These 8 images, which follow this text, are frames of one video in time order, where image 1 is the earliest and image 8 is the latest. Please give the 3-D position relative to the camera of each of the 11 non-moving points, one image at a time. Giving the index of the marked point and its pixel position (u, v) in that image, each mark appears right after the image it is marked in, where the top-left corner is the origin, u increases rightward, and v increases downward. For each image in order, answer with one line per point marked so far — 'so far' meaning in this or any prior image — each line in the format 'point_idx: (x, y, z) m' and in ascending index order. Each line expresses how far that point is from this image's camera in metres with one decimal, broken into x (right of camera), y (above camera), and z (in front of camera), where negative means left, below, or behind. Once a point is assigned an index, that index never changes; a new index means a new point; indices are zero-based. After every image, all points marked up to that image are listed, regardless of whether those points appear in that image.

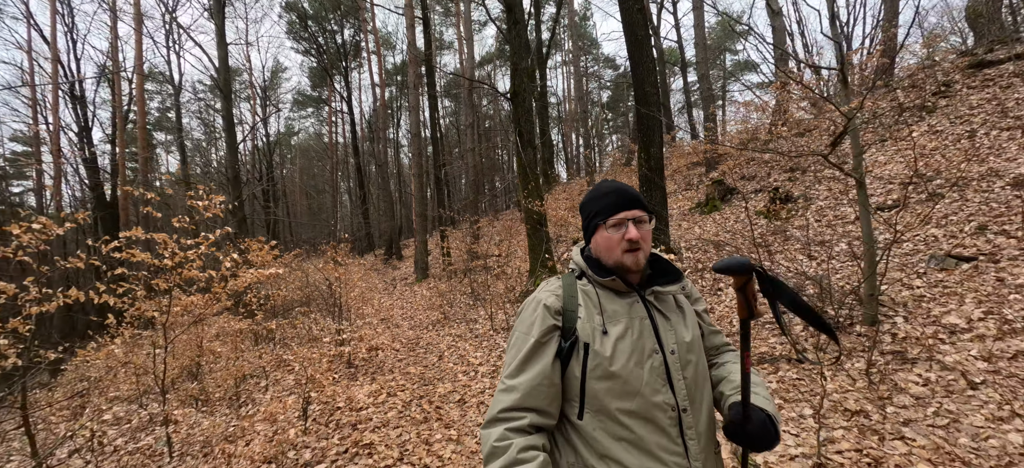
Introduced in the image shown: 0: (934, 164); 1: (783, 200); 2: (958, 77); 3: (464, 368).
0: (+6.8, +1.1, +6.8) m
1: (+5.1, +0.6, +7.9) m
2: (+9.5, +3.4, +9.0) m
3: (-0.6, -1.6, +5.1) m
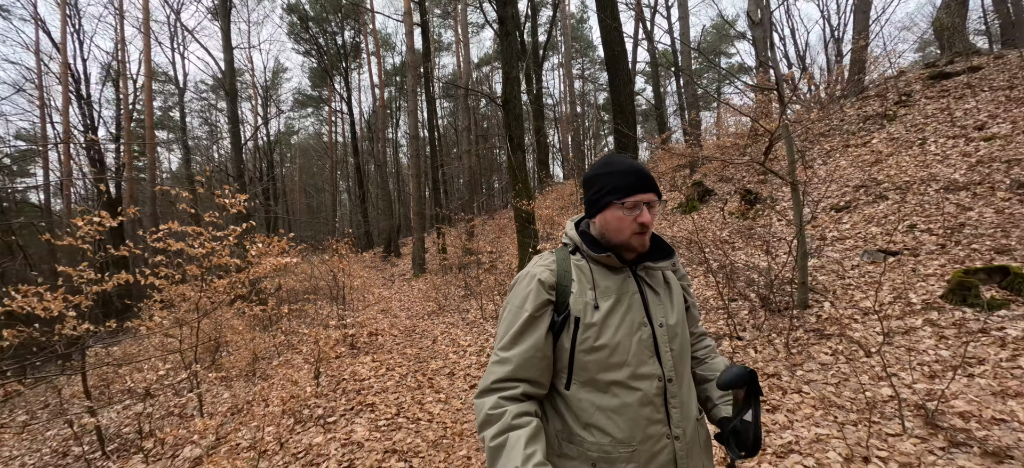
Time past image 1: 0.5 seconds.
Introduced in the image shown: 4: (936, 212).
0: (+6.6, +1.2, +7.4) m
1: (+4.9, +0.7, +8.6) m
2: (+9.3, +3.4, +9.7) m
3: (-0.8, -1.5, +5.7) m
4: (+5.6, +0.3, +5.6) m
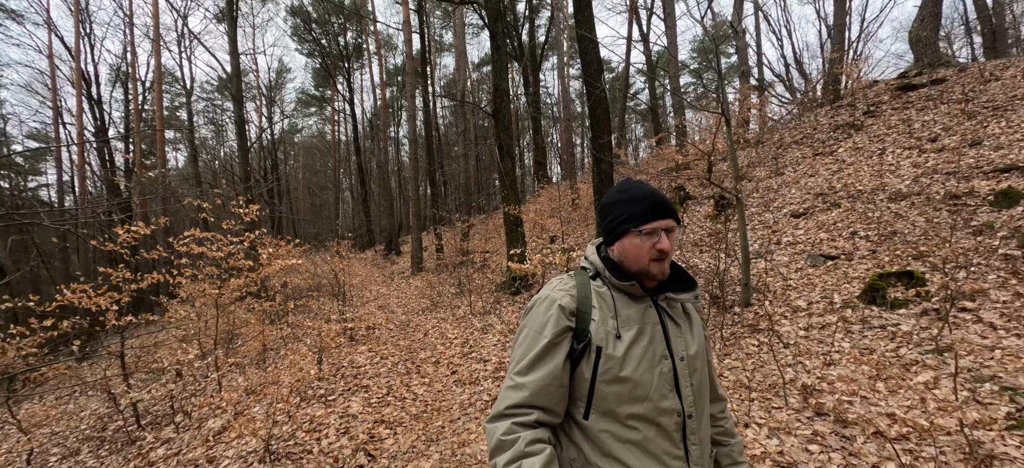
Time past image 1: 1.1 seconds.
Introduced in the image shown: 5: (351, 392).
0: (+6.4, +1.1, +8.0) m
1: (+4.6, +0.6, +9.2) m
2: (+9.1, +3.3, +10.2) m
3: (-1.0, -1.6, +6.4) m
4: (+5.3, +0.2, +6.2) m
5: (-1.7, -1.7, +4.5) m
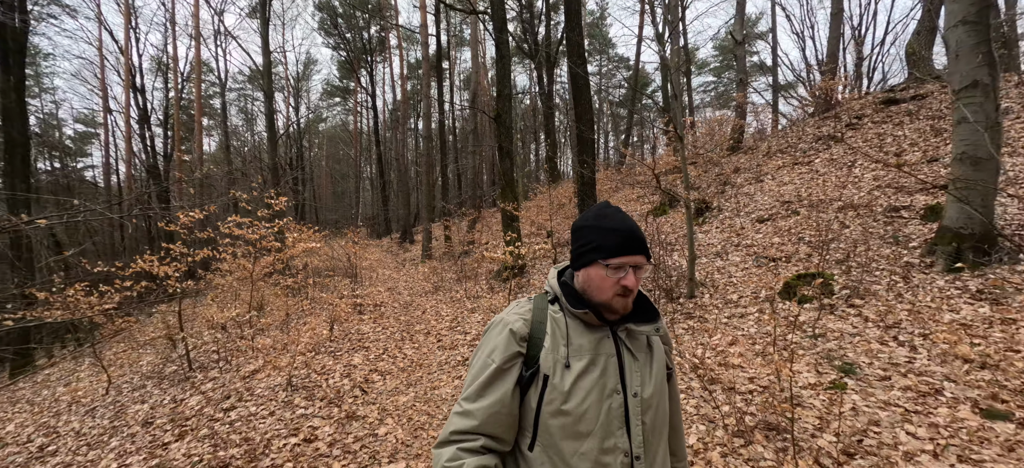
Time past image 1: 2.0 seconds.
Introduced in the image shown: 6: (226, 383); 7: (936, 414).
0: (+6.2, +1.0, +8.7) m
1: (+4.5, +0.6, +9.9) m
2: (+9.1, +3.1, +10.8) m
3: (-1.3, -1.5, +7.4) m
4: (+5.1, +0.1, +7.0) m
5: (-2.1, -1.5, +5.6) m
6: (-3.3, -1.7, +4.9) m
7: (+2.9, -1.2, +2.9) m
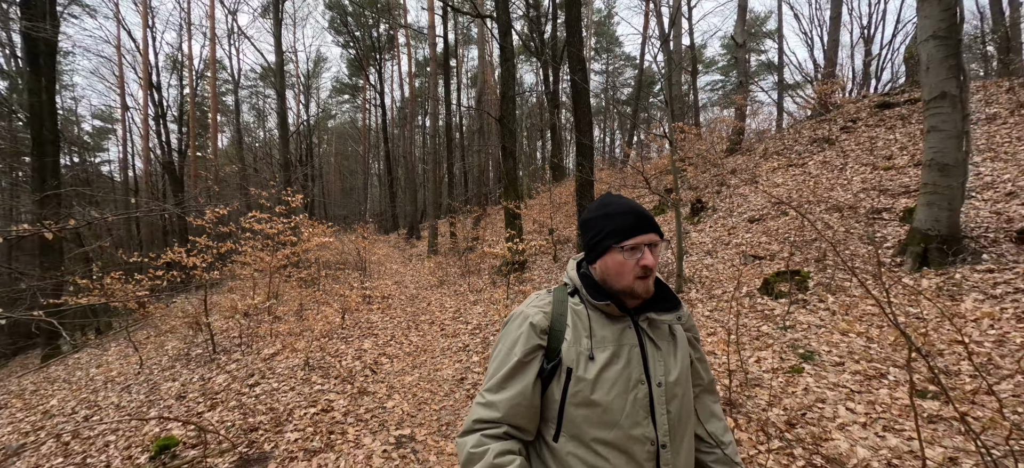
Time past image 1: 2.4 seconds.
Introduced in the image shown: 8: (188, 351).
0: (+6.3, +1.0, +9.1) m
1: (+4.6, +0.6, +10.3) m
2: (+9.2, +3.1, +11.1) m
3: (-1.3, -1.4, +7.9) m
4: (+5.1, +0.1, +7.3) m
5: (-2.1, -1.5, +6.0) m
6: (-3.4, -1.7, +5.4) m
7: (+2.9, -1.2, +3.3) m
8: (-4.9, -1.8, +6.4) m
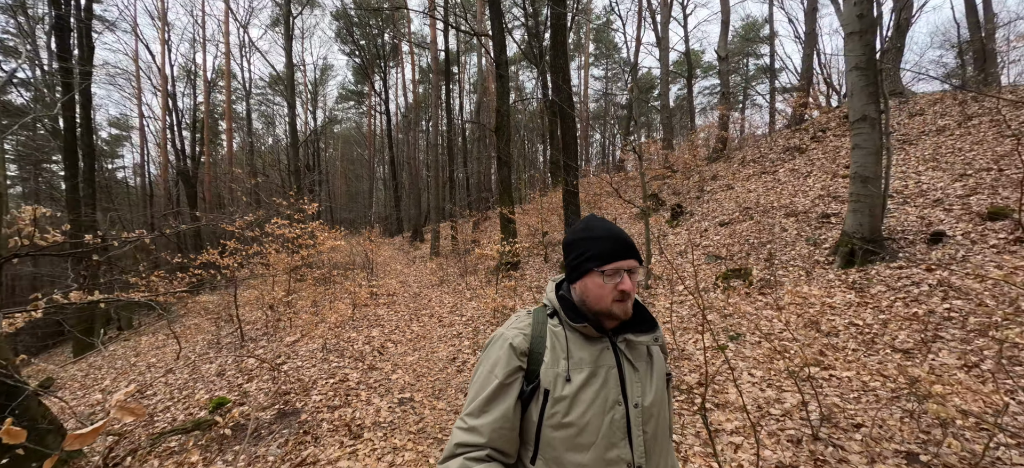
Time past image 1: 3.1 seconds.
0: (+6.1, +0.9, +9.9) m
1: (+4.4, +0.5, +11.2) m
2: (+9.1, +3.1, +11.9) m
3: (-1.5, -1.5, +8.8) m
4: (+4.9, +0.1, +8.2) m
5: (-2.3, -1.5, +7.0) m
6: (-3.6, -1.7, +6.4) m
7: (+2.6, -1.3, +4.2) m
8: (-5.1, -1.9, +7.4) m
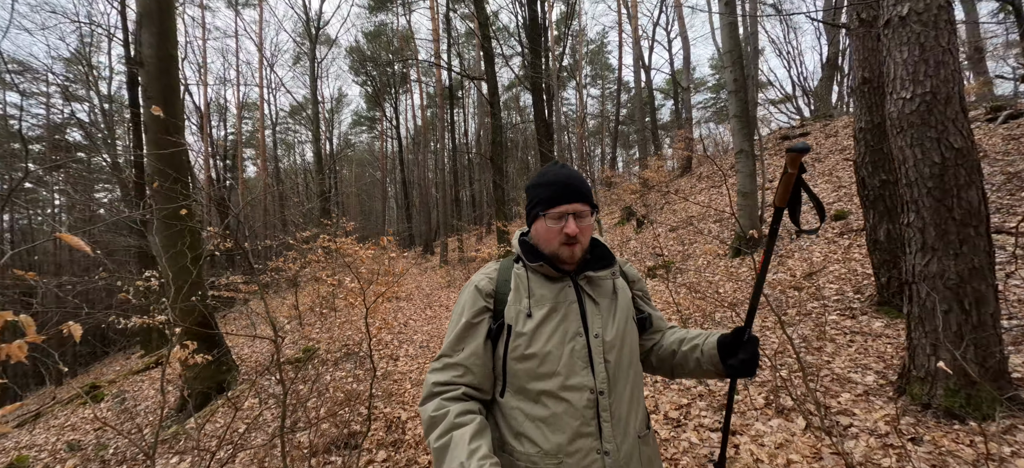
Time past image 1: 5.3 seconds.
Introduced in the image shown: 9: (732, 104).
0: (+5.8, +0.8, +12.3) m
1: (+4.2, +0.4, +13.6) m
2: (+8.8, +3.0, +14.3) m
3: (-1.7, -1.7, +11.3) m
4: (+4.6, 0.0, +10.6) m
5: (-2.6, -1.8, +9.5) m
6: (-3.9, -2.0, +8.9) m
7: (+2.3, -1.3, +6.6) m
8: (-5.4, -2.2, +10.0) m
9: (+4.4, +2.6, +8.5) m
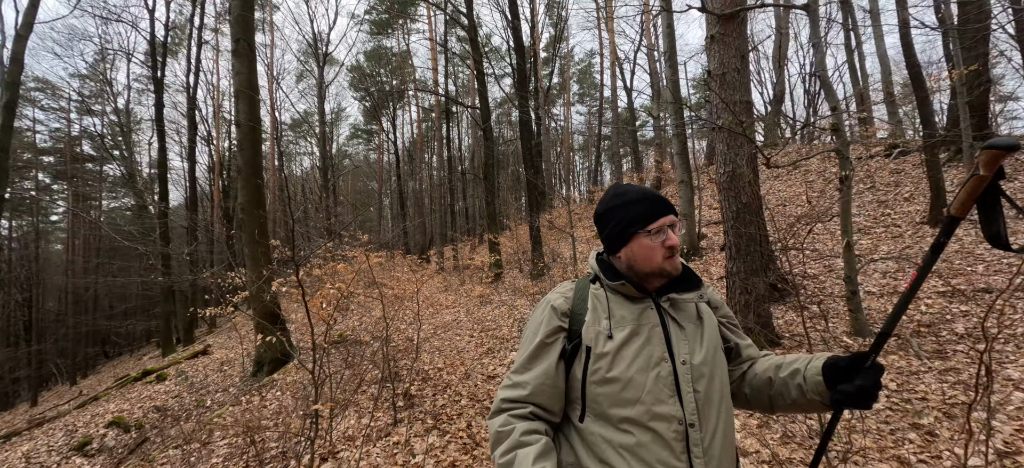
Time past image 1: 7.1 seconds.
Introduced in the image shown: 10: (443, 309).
0: (+5.5, +0.4, +14.6) m
1: (+3.8, -0.1, +15.9) m
2: (+8.4, +2.5, +16.7) m
3: (-2.1, -2.1, +13.4) m
4: (+4.3, -0.4, +12.8) m
5: (-2.9, -2.1, +11.6) m
6: (-4.2, -2.3, +11.0) m
7: (+2.0, -1.5, +8.8) m
8: (-5.7, -2.5, +12.0) m
9: (+4.2, +2.3, +10.8) m
10: (-2.0, -2.0, +12.0) m
